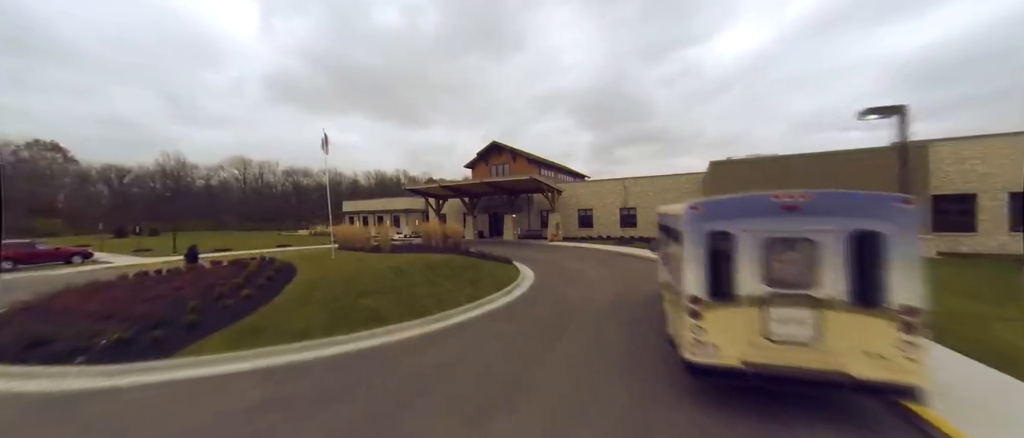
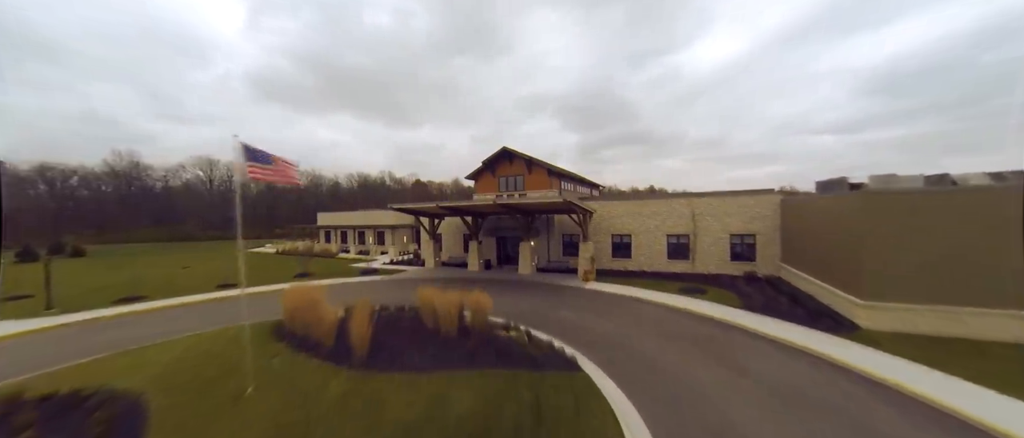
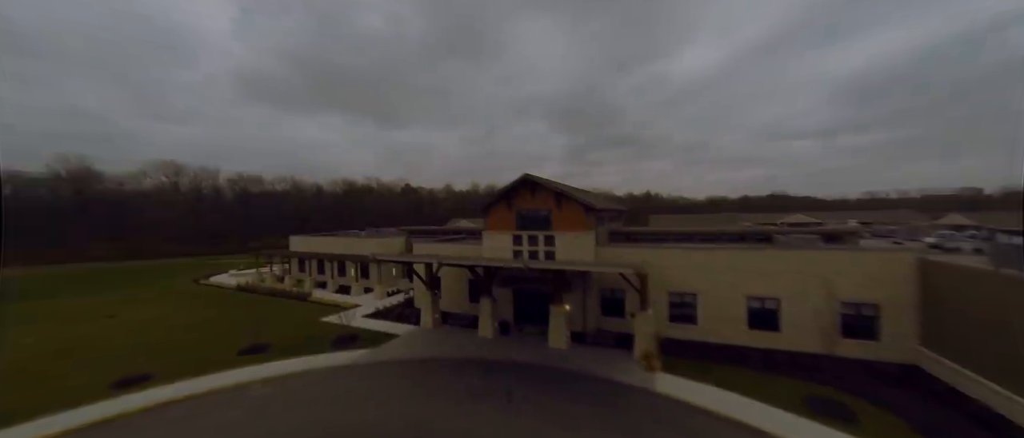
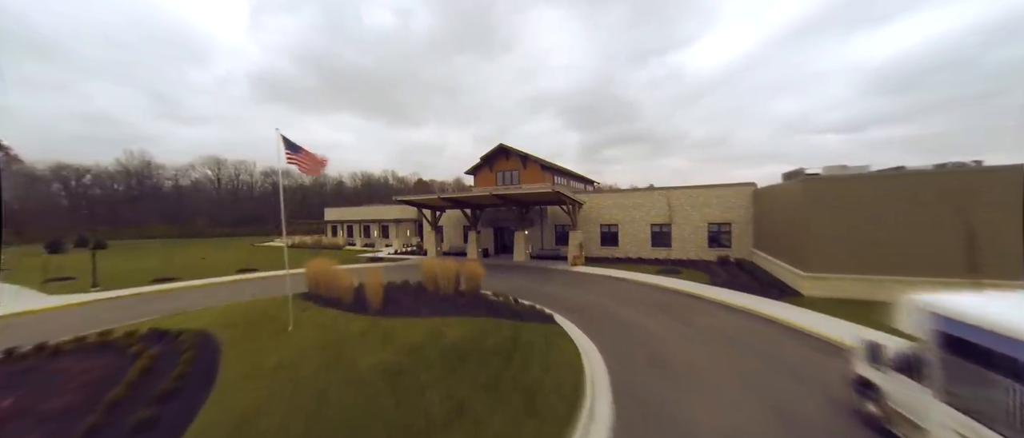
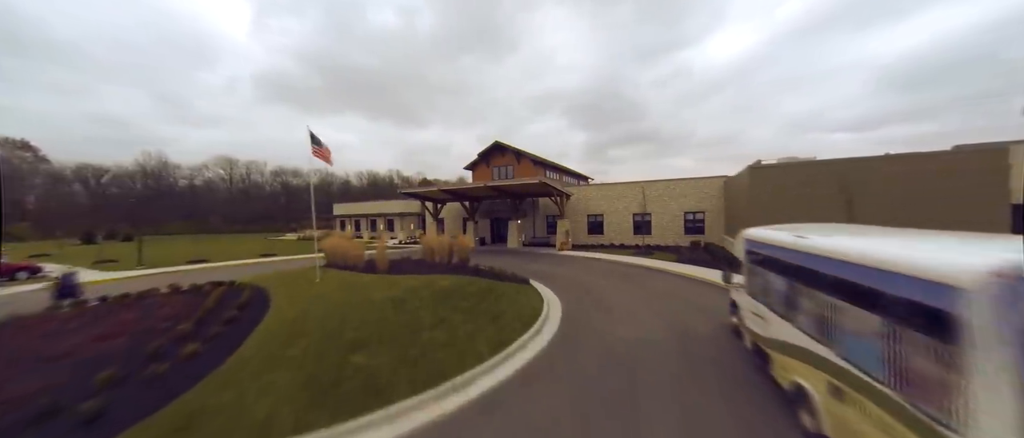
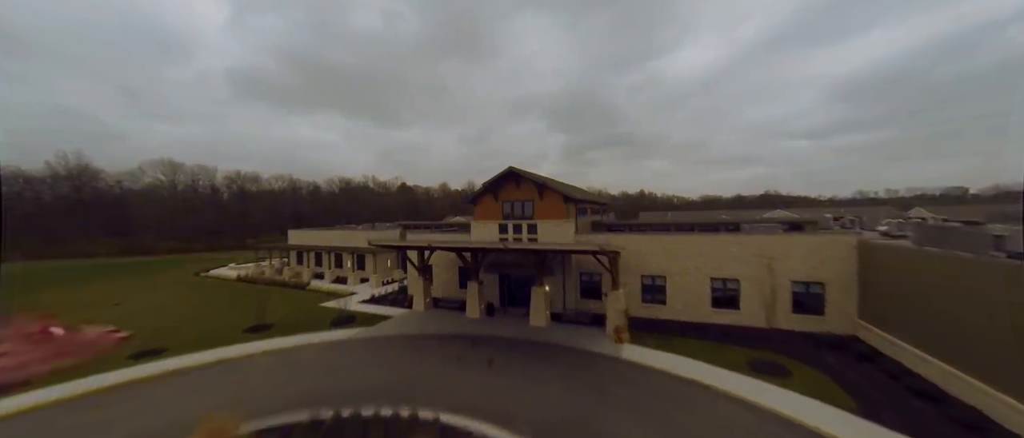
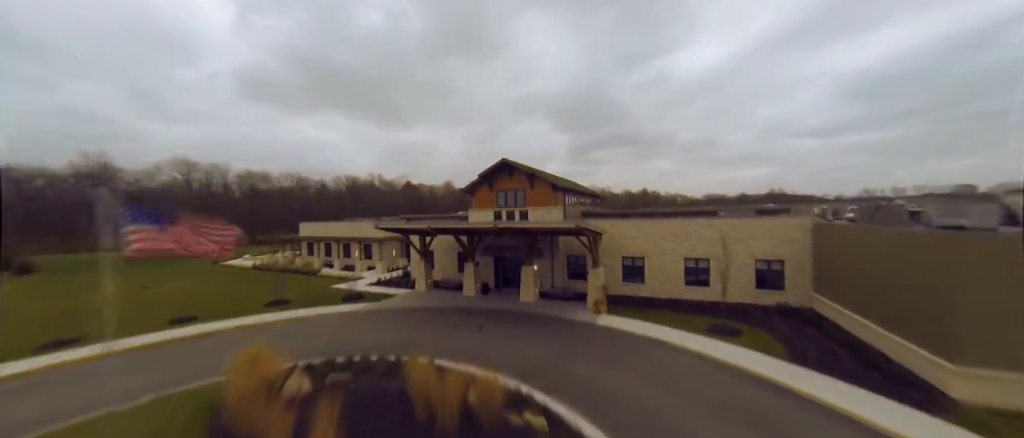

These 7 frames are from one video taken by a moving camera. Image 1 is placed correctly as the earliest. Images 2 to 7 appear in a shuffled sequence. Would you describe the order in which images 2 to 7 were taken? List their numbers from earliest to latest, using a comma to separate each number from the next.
5, 4, 2, 7, 6, 3
